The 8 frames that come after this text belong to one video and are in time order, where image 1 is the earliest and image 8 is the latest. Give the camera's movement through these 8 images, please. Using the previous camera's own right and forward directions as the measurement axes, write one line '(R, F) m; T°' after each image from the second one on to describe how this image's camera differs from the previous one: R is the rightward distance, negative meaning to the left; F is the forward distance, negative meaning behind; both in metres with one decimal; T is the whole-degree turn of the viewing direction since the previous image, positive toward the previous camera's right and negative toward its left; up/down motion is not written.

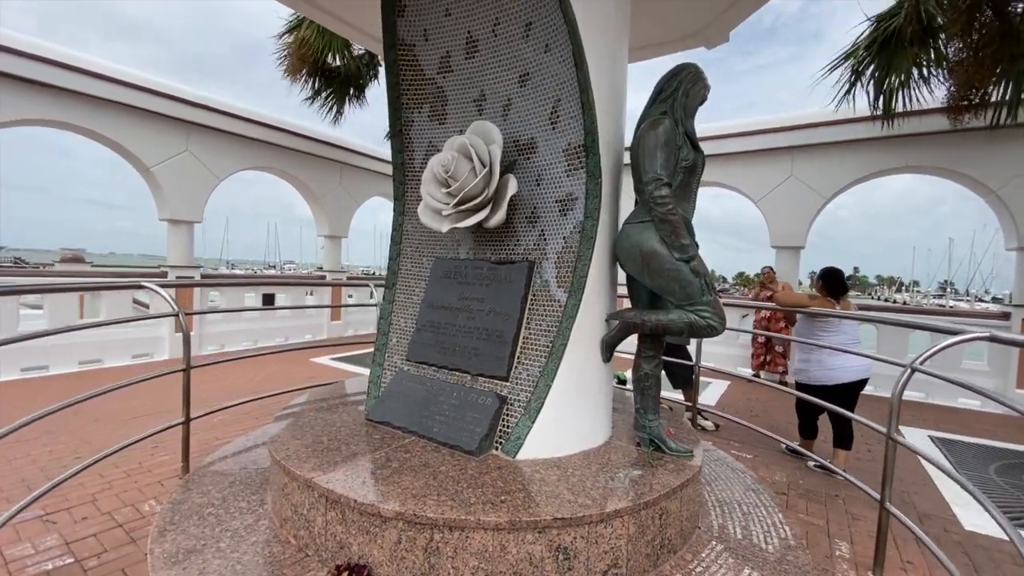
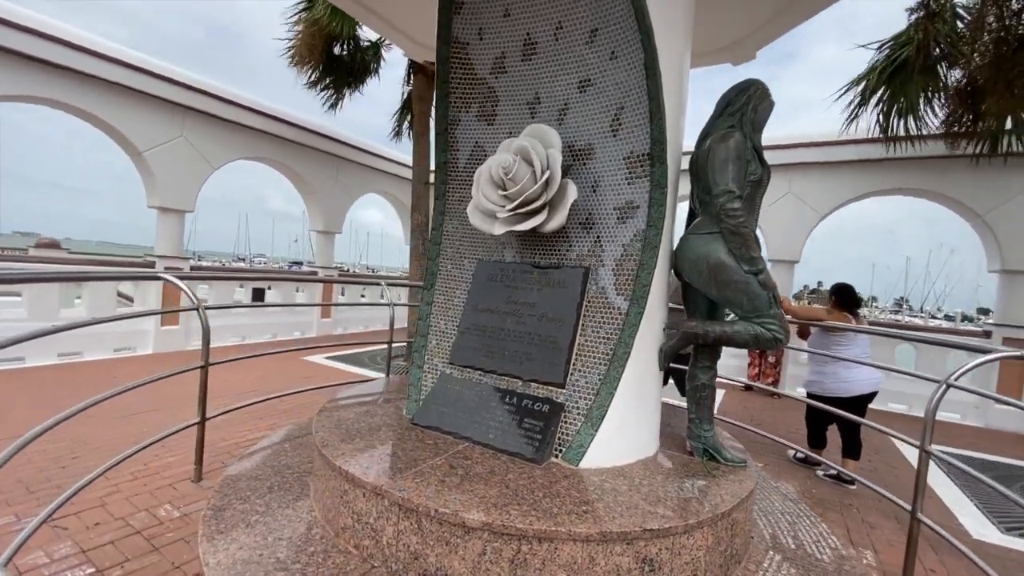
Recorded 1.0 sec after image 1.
(-0.5, 0.0) m; +3°
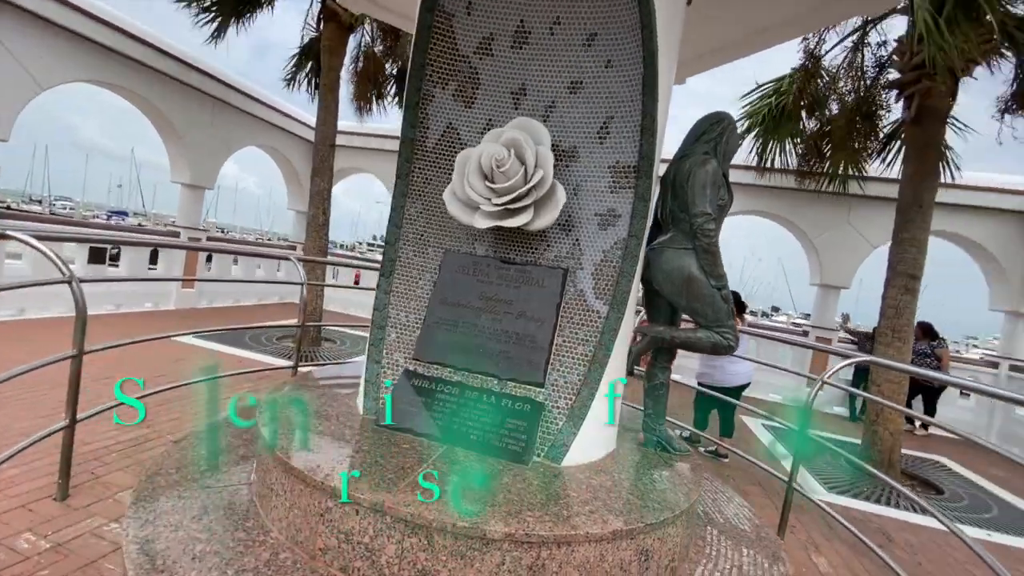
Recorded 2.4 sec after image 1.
(-0.6, +0.1) m; +16°
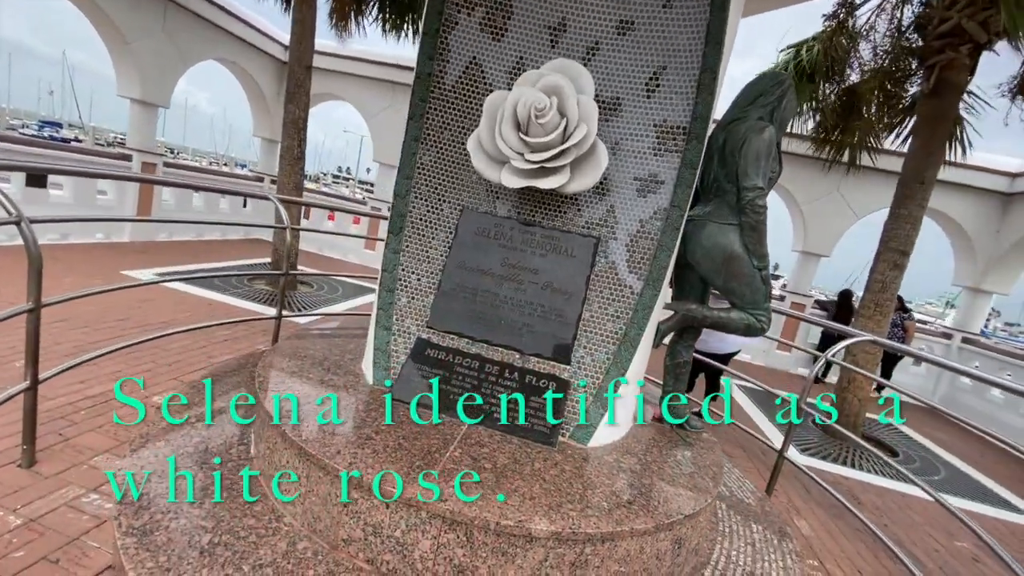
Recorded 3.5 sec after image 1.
(-0.3, +0.2) m; +4°
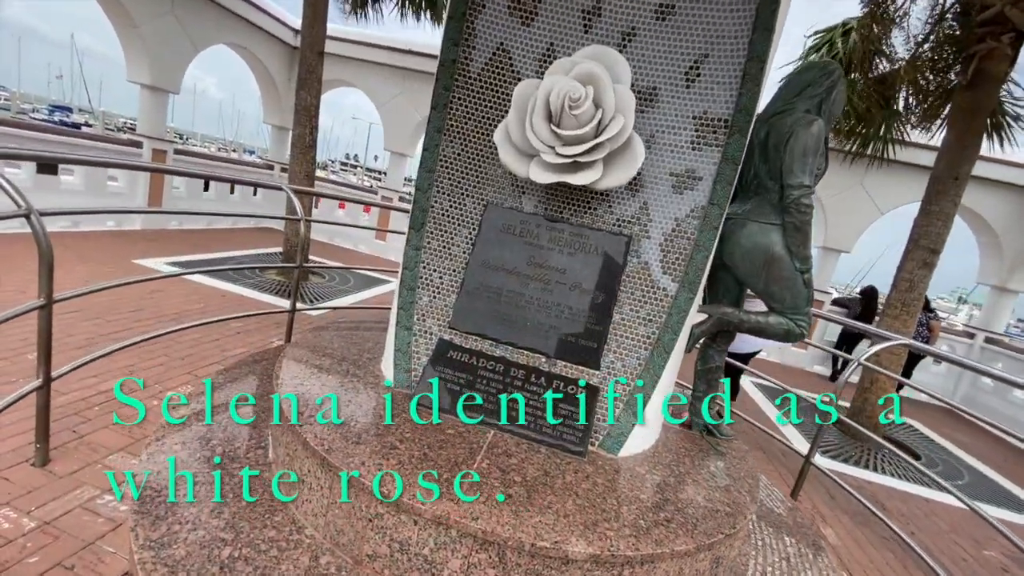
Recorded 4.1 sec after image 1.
(-0.1, +0.1) m; -1°
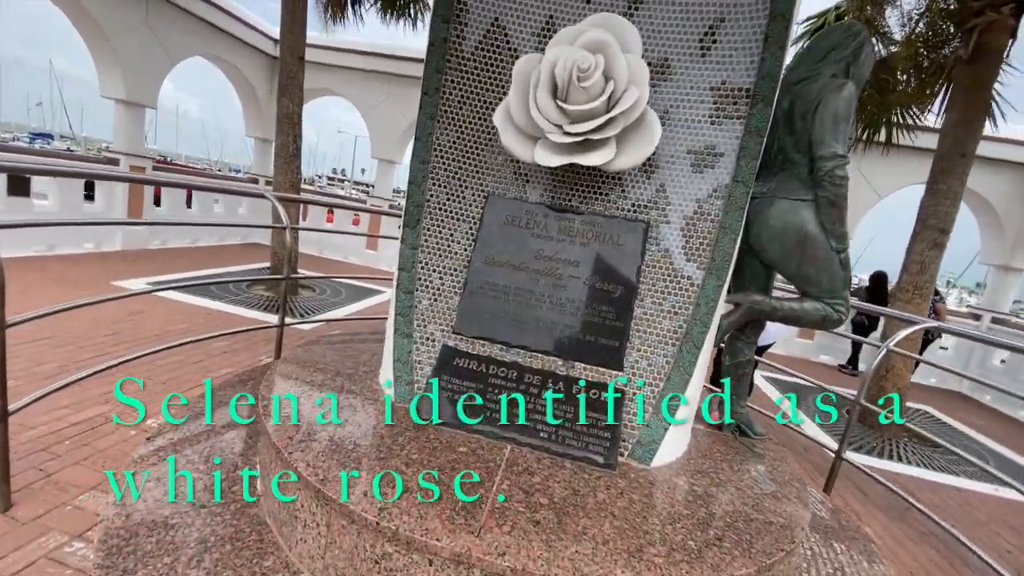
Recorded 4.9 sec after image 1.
(-0.1, +0.2) m; +1°
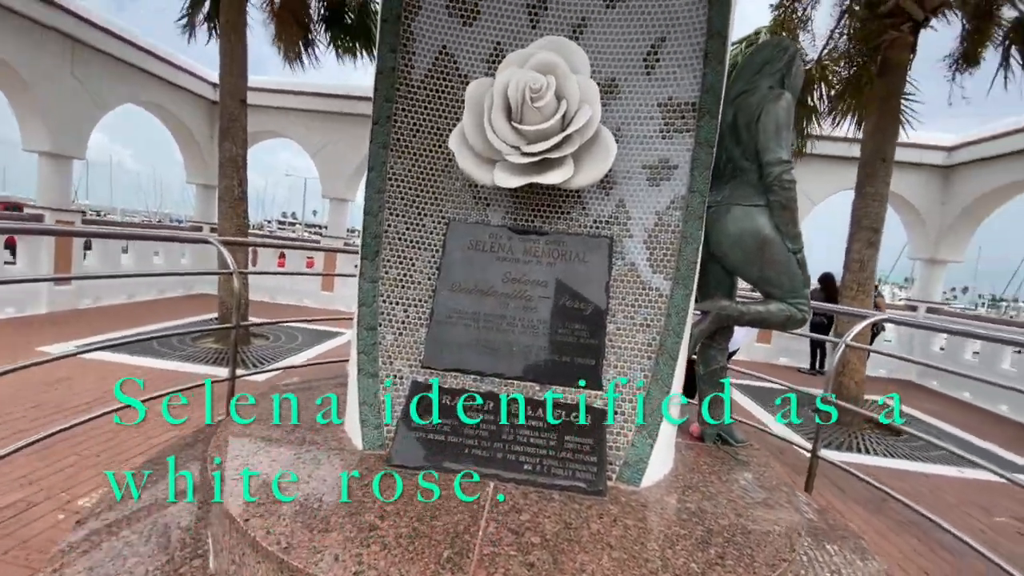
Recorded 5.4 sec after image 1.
(0.0, +0.1) m; +5°
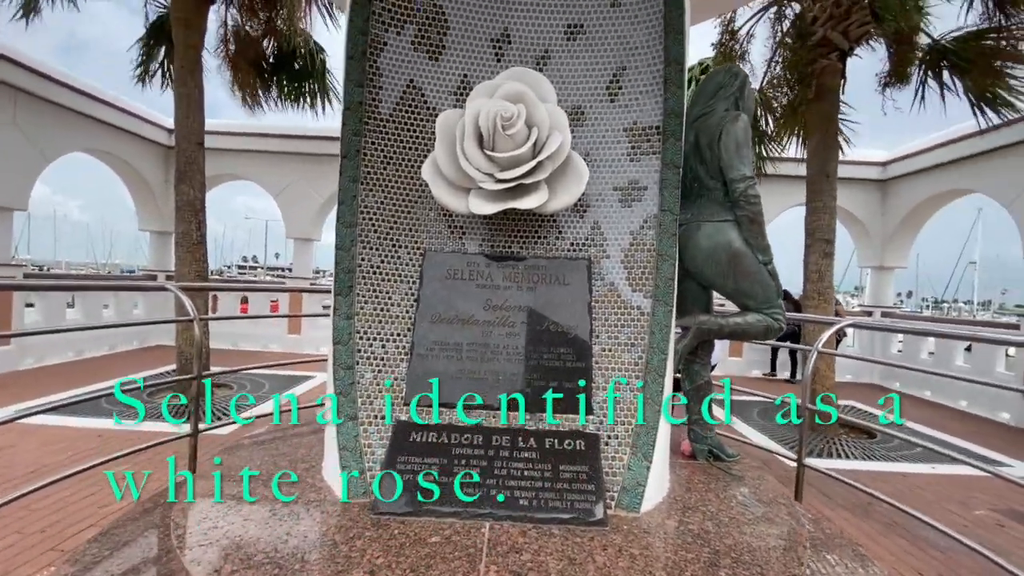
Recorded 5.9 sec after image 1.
(0.0, 0.0) m; +4°
